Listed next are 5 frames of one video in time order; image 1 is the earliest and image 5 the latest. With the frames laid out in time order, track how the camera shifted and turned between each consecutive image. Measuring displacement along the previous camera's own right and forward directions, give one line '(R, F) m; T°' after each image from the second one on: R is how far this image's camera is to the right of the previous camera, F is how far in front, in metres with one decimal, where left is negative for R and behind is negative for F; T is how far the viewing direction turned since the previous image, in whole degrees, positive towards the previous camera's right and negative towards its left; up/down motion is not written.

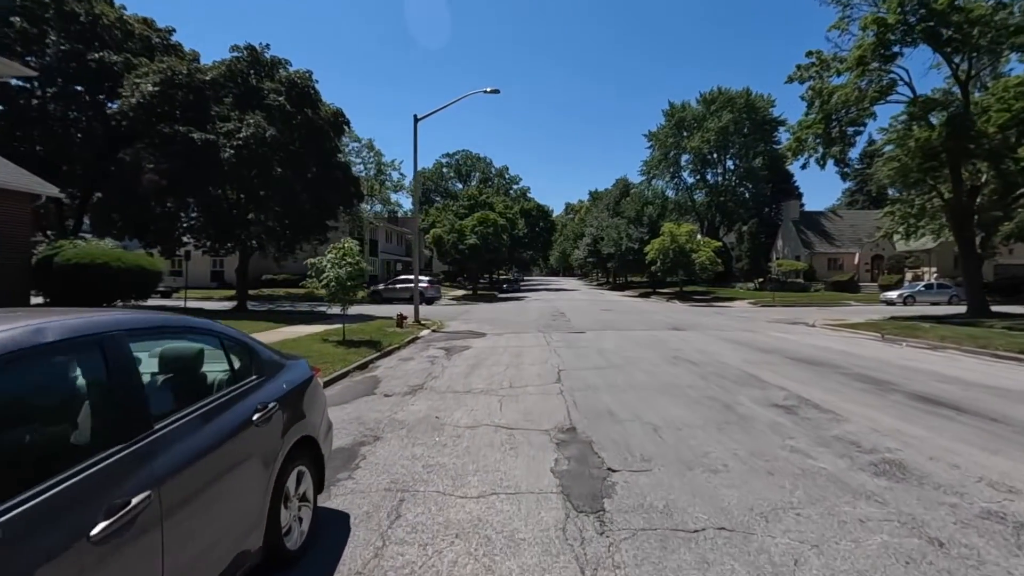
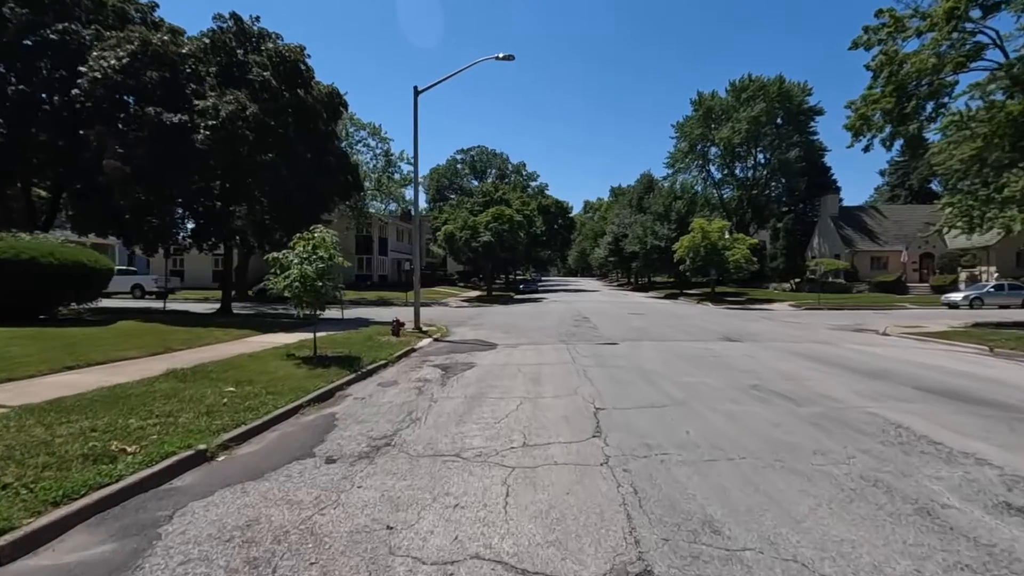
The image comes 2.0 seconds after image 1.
(0.0, +3.9) m; -2°
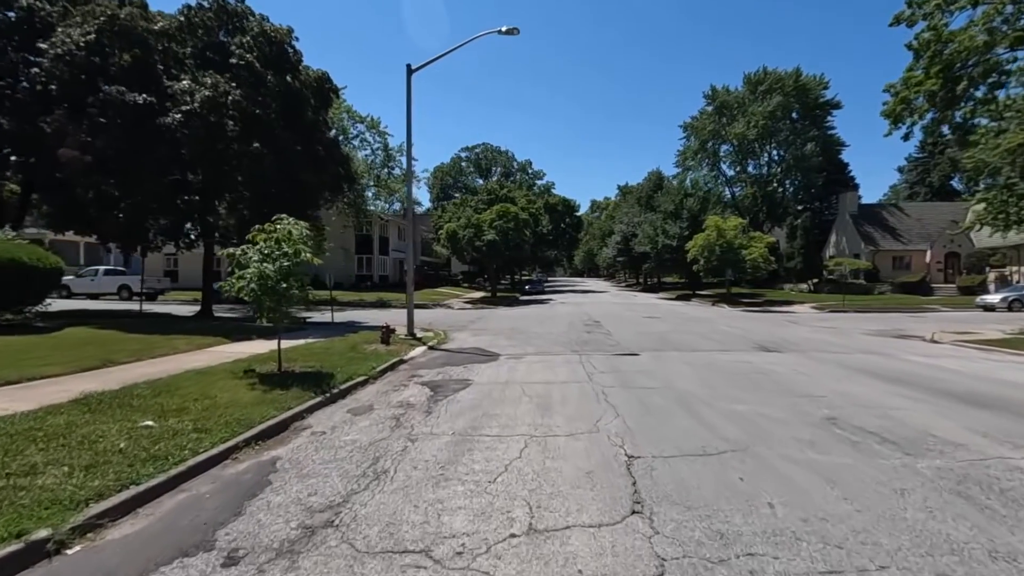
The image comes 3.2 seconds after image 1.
(+0.1, +2.4) m; -1°
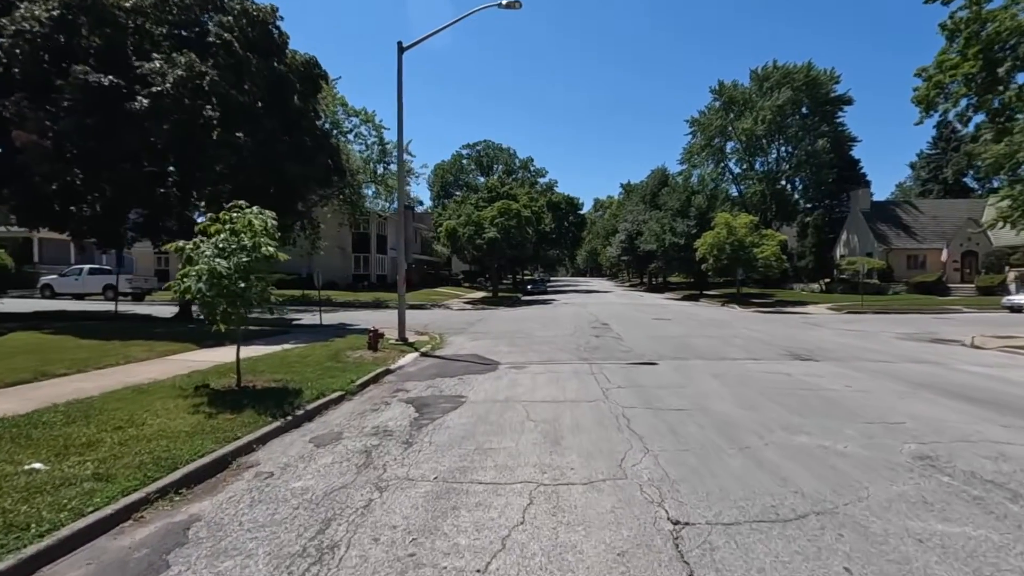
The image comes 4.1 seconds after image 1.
(0.0, +1.8) m; 0°
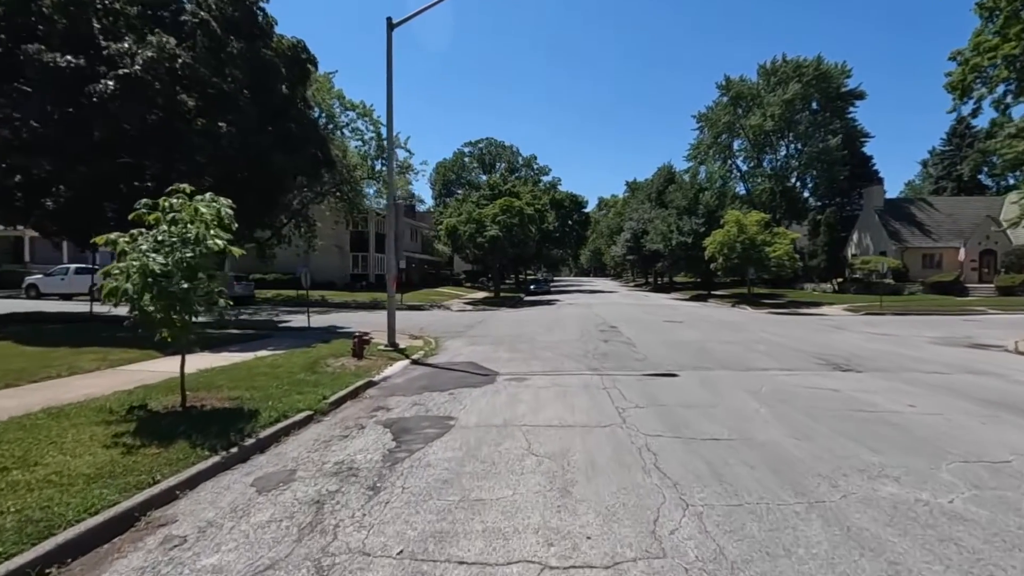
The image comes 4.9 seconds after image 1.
(+0.1, +1.7) m; 0°
